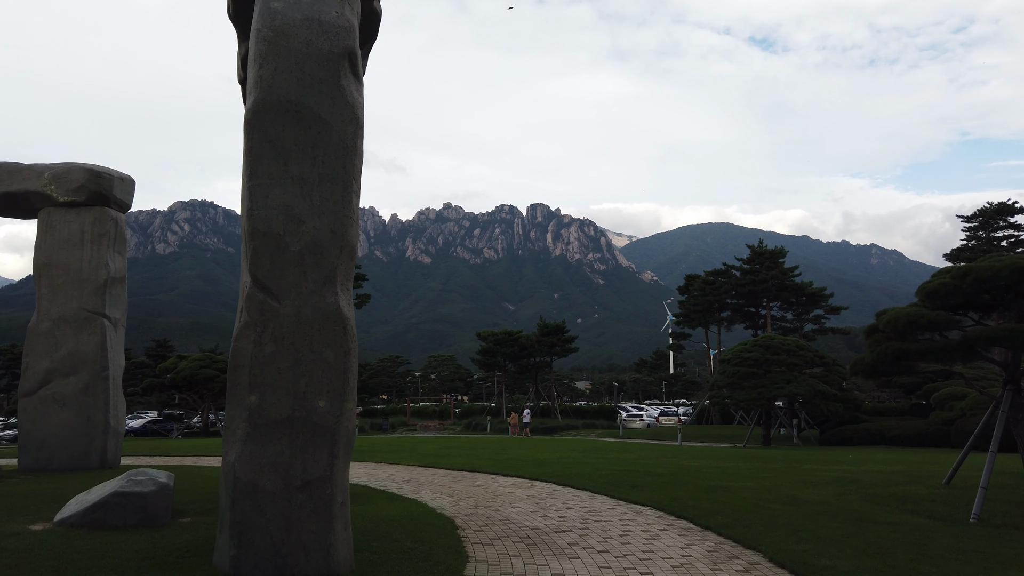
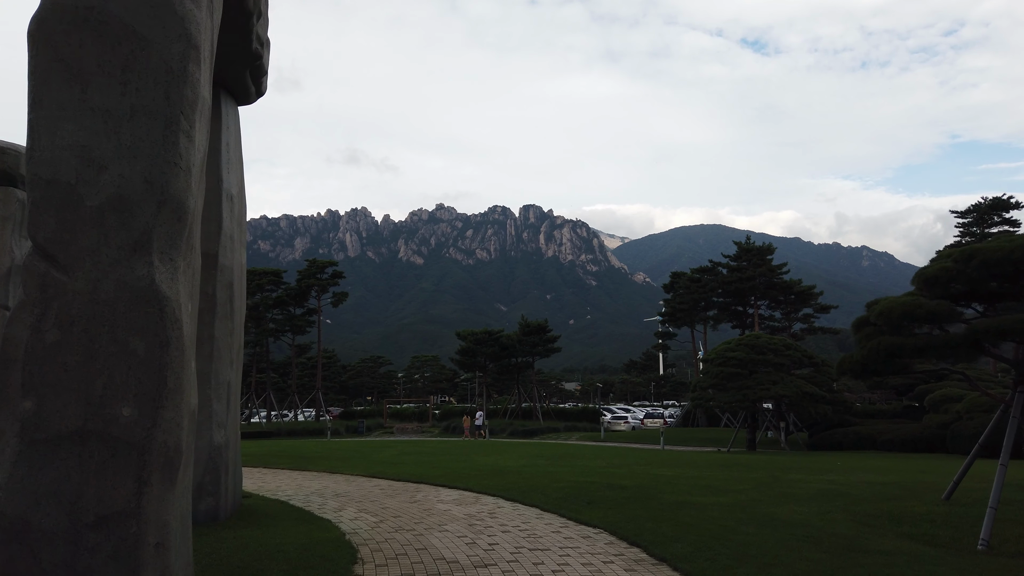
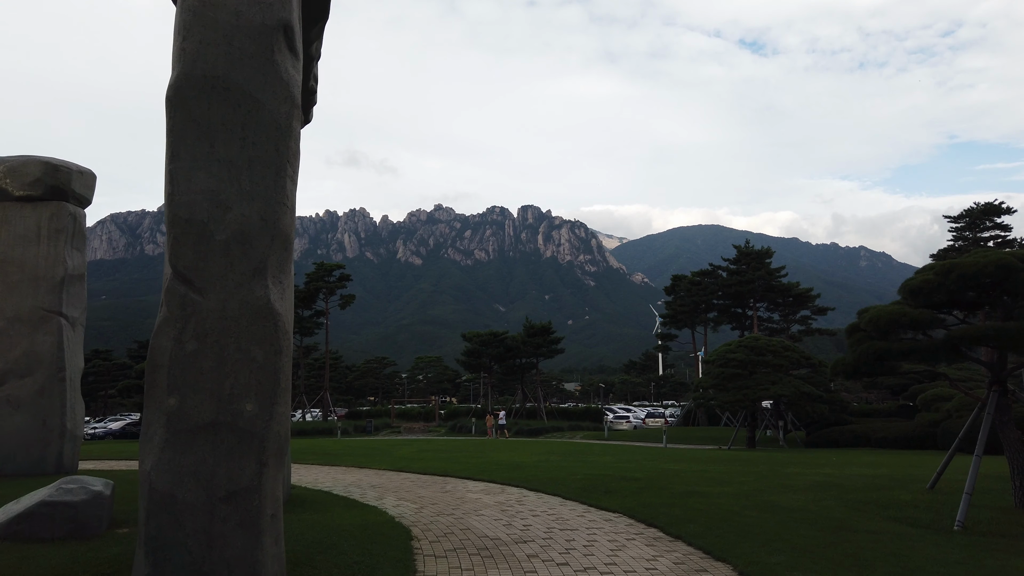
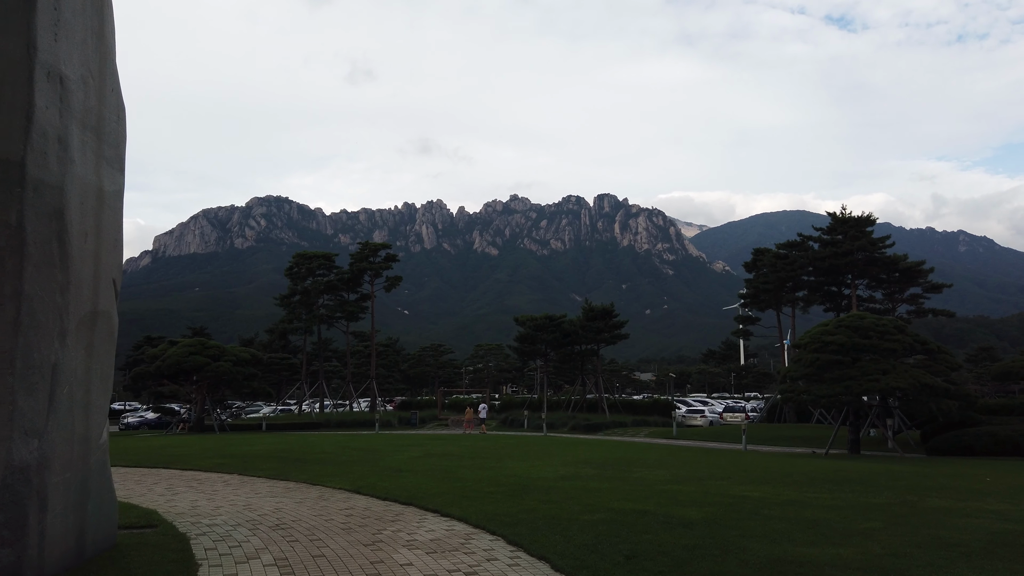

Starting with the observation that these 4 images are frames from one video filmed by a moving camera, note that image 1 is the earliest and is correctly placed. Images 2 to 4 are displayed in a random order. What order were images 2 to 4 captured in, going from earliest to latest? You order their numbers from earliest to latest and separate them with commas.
3, 2, 4
